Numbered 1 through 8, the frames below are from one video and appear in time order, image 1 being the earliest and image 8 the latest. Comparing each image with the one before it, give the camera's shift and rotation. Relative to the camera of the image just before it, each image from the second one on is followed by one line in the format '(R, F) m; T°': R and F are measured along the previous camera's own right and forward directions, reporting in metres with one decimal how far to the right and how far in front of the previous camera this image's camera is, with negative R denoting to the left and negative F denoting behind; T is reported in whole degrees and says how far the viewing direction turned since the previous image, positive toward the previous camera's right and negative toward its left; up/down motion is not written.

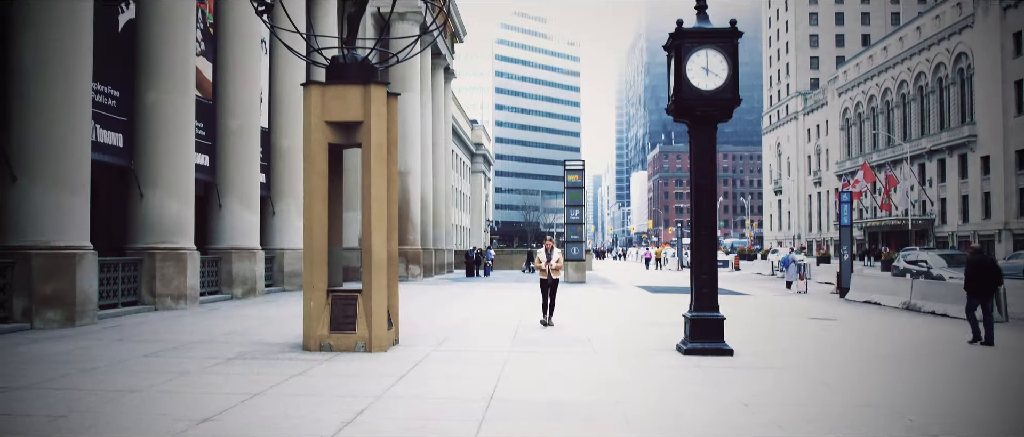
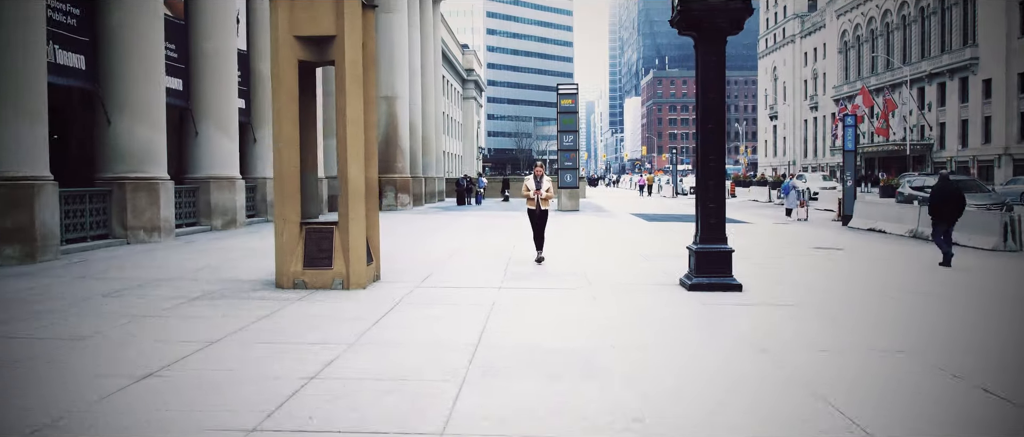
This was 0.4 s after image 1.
(0.0, +0.7) m; 0°
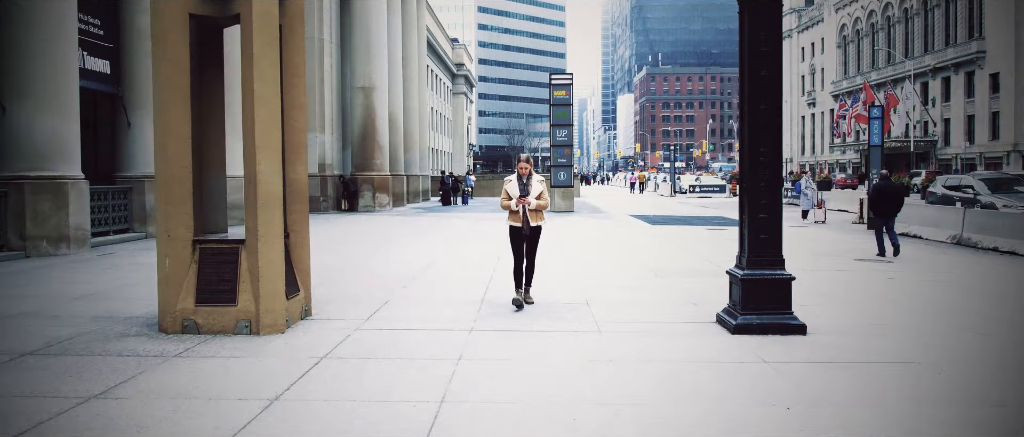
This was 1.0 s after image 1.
(+0.1, +2.2) m; 0°
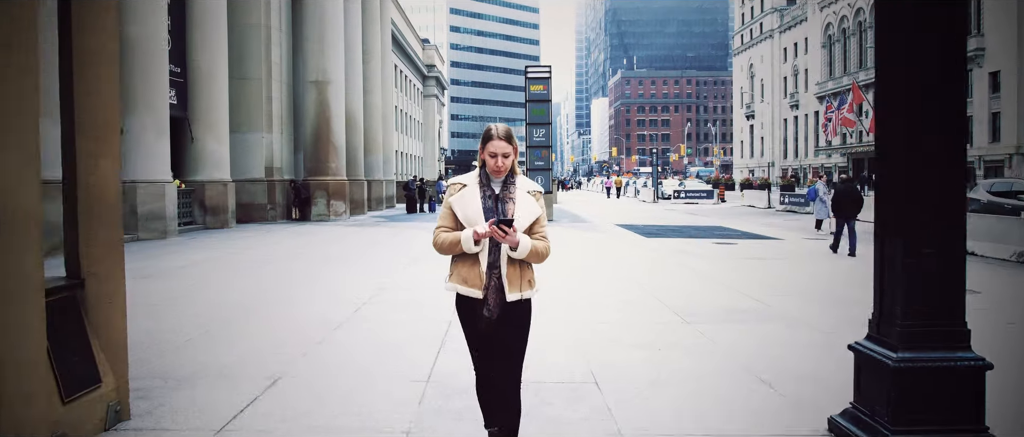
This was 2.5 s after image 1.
(0.0, +2.6) m; +1°
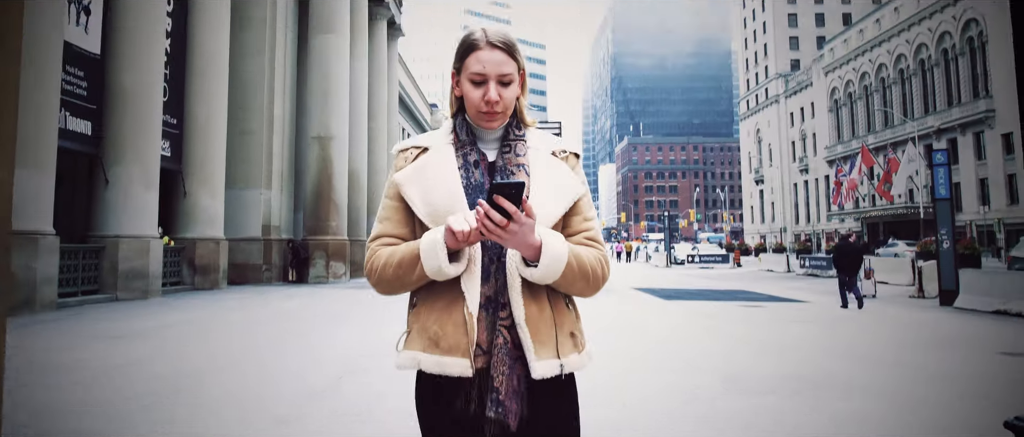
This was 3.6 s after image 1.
(-0.1, +1.1) m; 0°
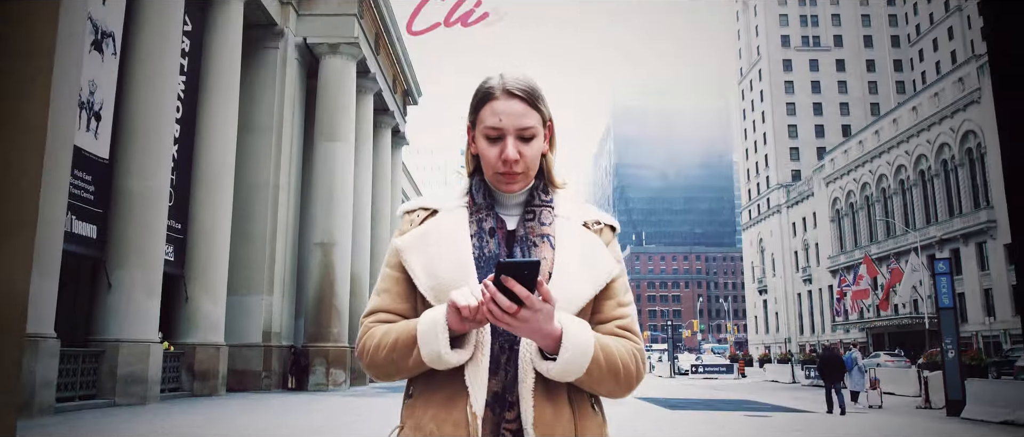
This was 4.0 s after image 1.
(0.0, 0.0) m; 0°
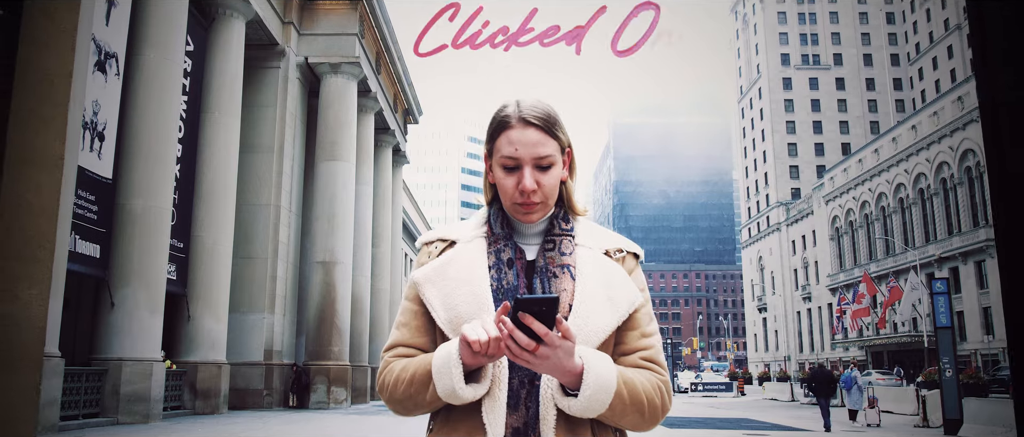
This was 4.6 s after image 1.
(0.0, -0.1) m; 0°
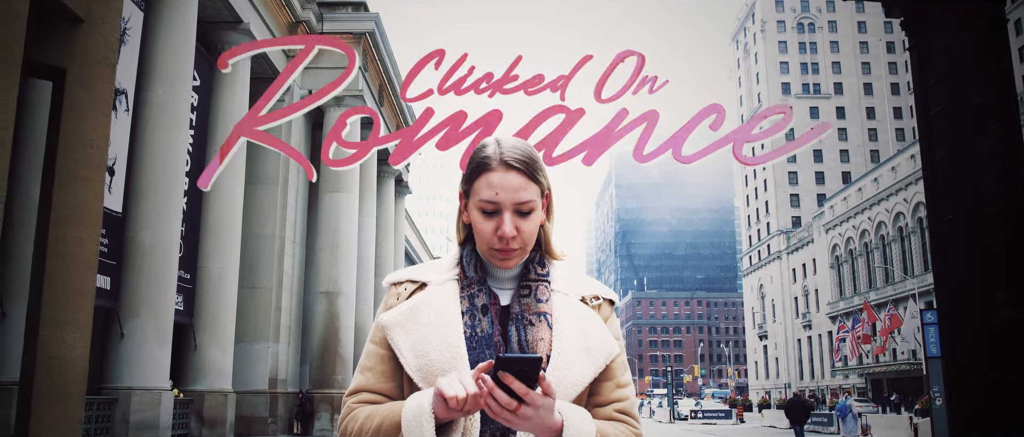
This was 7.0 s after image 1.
(+0.1, -0.5) m; 0°
